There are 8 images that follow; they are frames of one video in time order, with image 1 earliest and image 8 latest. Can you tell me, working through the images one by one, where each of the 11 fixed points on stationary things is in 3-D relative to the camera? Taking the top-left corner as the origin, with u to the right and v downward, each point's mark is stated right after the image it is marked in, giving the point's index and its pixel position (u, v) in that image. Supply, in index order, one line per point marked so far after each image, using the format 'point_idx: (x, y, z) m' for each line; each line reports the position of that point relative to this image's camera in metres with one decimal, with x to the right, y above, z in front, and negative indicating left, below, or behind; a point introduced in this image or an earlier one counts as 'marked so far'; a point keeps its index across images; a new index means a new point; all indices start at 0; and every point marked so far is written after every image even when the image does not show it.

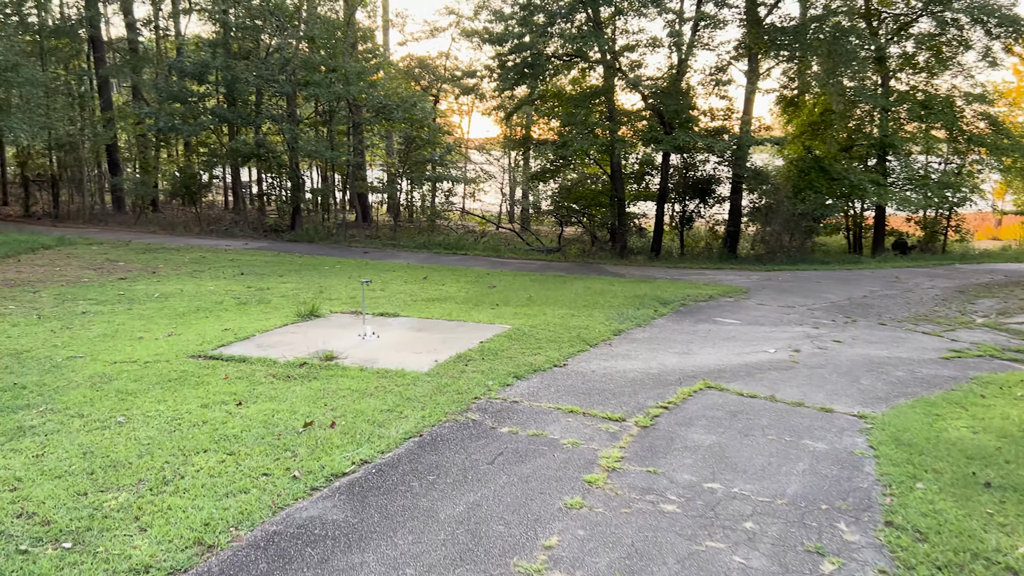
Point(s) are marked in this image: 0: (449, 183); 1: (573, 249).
0: (-1.4, +2.4, +18.7) m
1: (+1.3, +0.8, +17.4) m
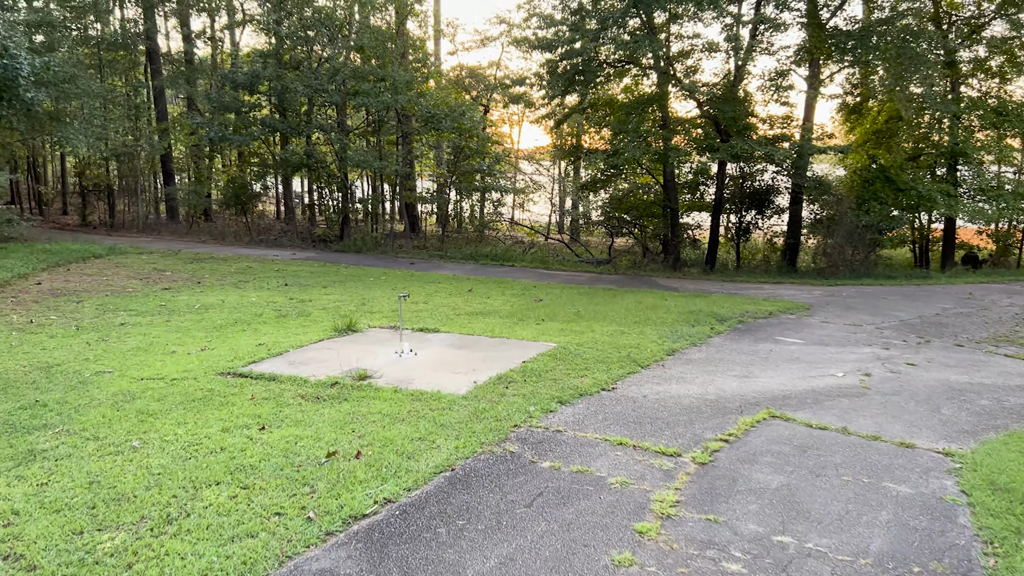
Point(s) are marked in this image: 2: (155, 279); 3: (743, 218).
0: (-0.3, +2.1, +18.4) m
1: (+2.3, +0.6, +17.0) m
2: (-5.1, +0.1, +11.6) m
3: (+4.5, +1.4, +16.1) m
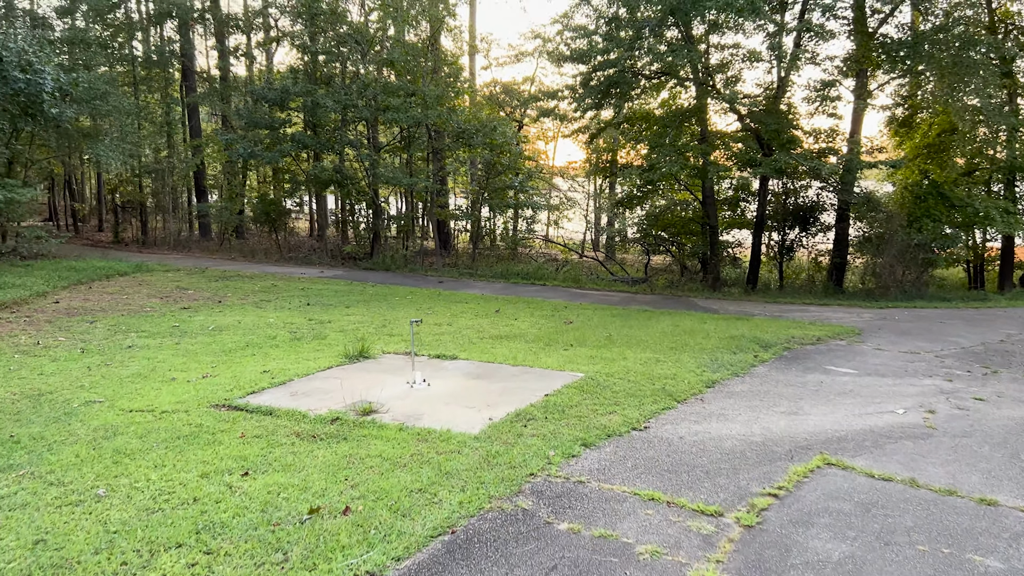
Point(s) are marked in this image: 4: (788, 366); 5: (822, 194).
0: (+0.4, +1.7, +18.0) m
1: (+3.0, +0.2, +16.3) m
2: (-4.7, -0.1, +11.3) m
3: (+5.1, +1.0, +15.4) m
4: (+2.4, -0.7, +7.1) m
5: (+5.5, +1.7, +14.7) m
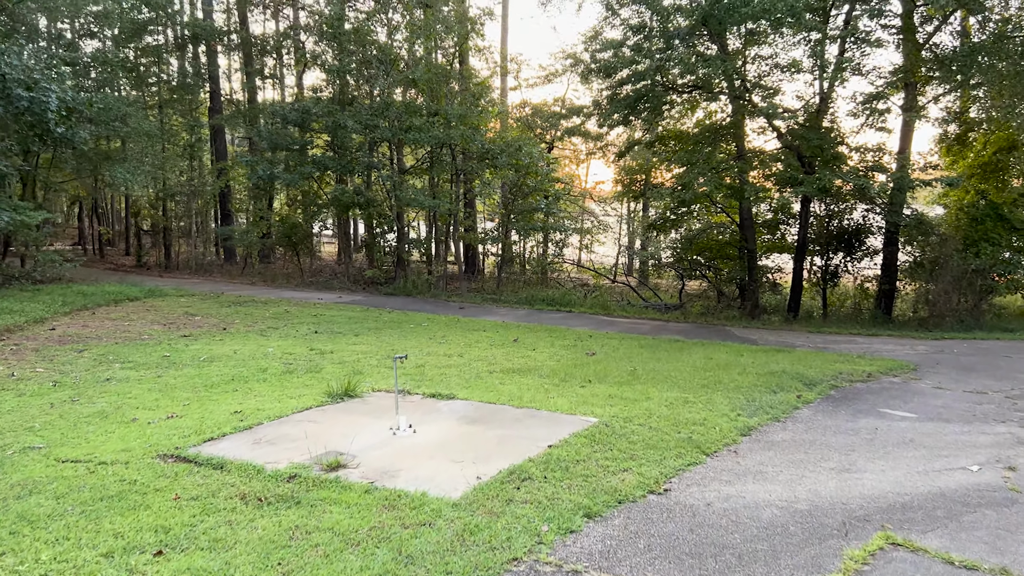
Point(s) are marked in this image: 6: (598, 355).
0: (+1.0, +1.2, +17.3) m
1: (+3.5, -0.4, +15.5) m
2: (-4.4, -0.5, +10.8) m
3: (+5.6, +0.5, +14.4) m
4: (+2.5, -0.9, +6.2) m
5: (+6.0, +1.2, +13.7) m
6: (+0.9, -0.7, +8.8) m
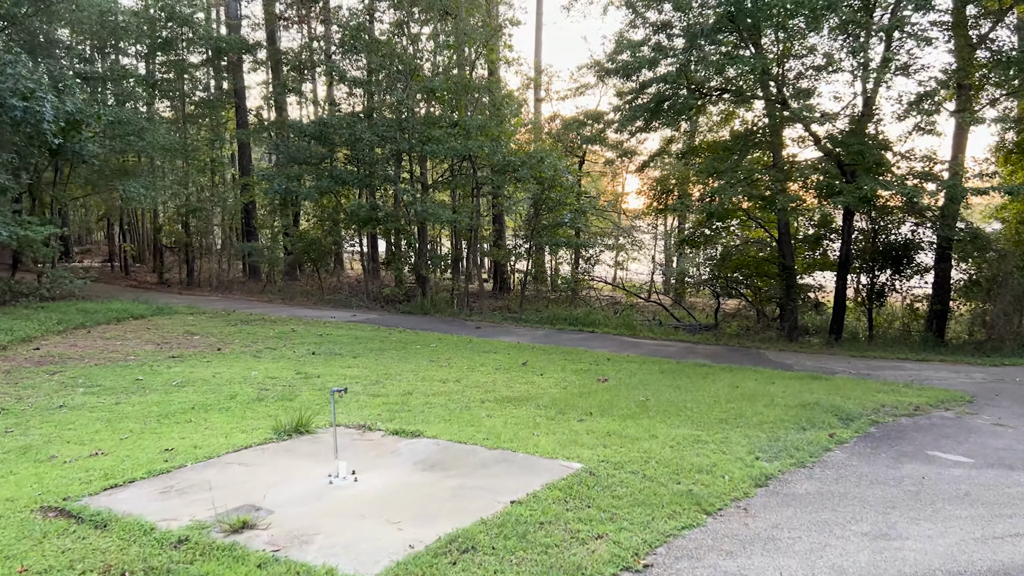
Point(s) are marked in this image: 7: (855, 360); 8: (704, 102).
0: (+1.5, +0.8, +16.5) m
1: (+3.9, -0.7, +14.5) m
2: (-4.2, -0.7, +10.2) m
3: (+5.9, +0.2, +13.3) m
4: (+2.4, -1.1, +5.3) m
5: (+6.3, +0.9, +12.7) m
6: (+1.0, -0.9, +8.0) m
7: (+4.4, -0.9, +10.4) m
8: (+2.8, +2.7, +11.9) m
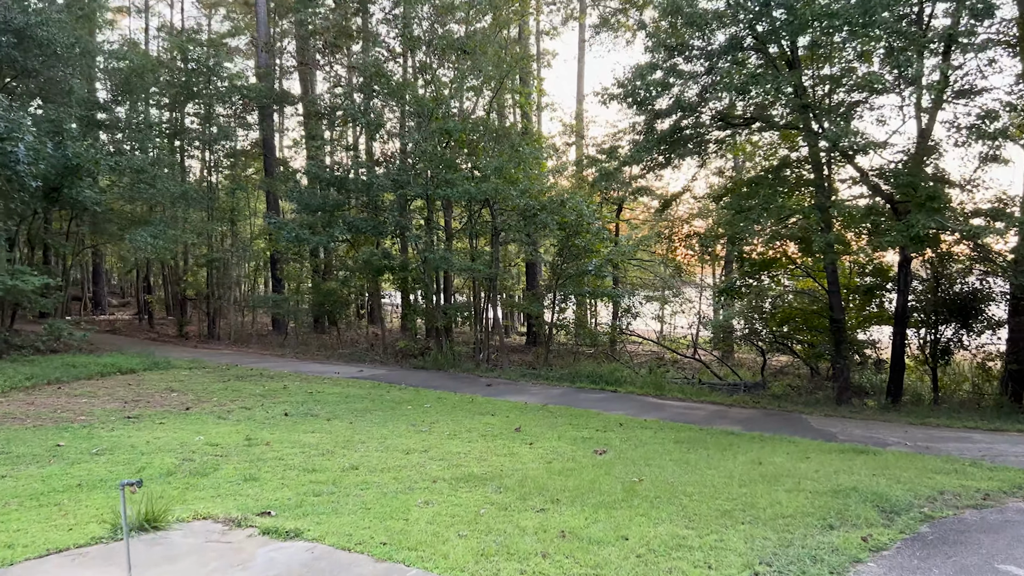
0: (+2.0, -0.2, +15.2) m
1: (+4.2, -1.6, +13.0) m
2: (-4.2, -1.3, +9.4) m
3: (+6.1, -0.6, +11.8) m
4: (+2.0, -1.3, +4.0) m
5: (+6.4, +0.1, +11.1) m
6: (+0.8, -1.4, +6.7) m
7: (+4.4, -1.5, +8.9) m
8: (+2.9, +2.0, +10.7) m
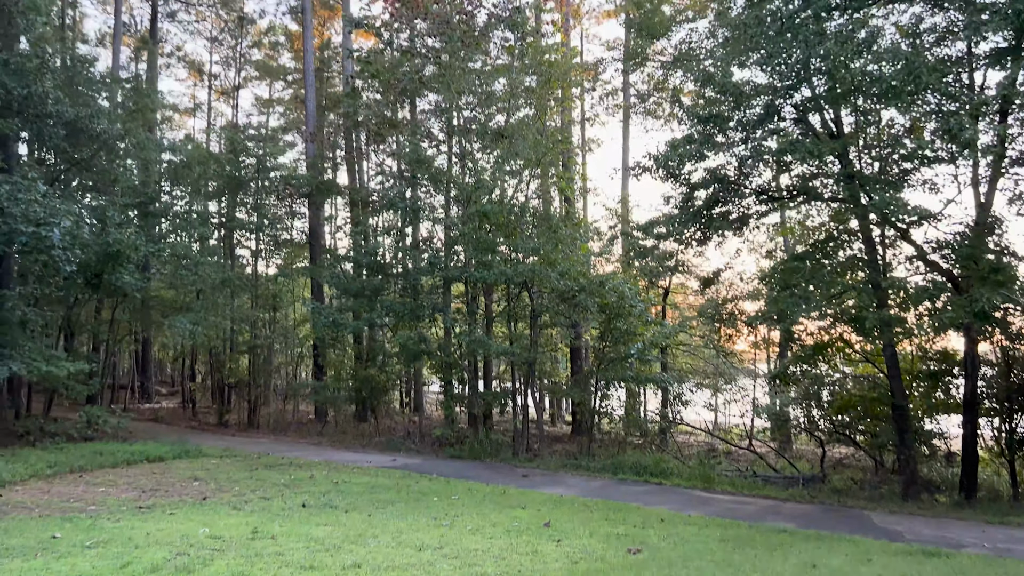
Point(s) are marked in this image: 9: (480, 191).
0: (+2.7, -1.8, +14.5) m
1: (+4.8, -2.8, +12.1) m
2: (-3.9, -2.2, +9.0) m
3: (+6.6, -1.8, +10.8) m
4: (+2.0, -1.6, +3.2) m
5: (+6.9, -0.9, +10.2) m
6: (+1.0, -2.0, +6.1) m
7: (+4.7, -2.3, +8.0) m
8: (+3.3, +0.9, +10.3) m
9: (-0.6, +1.8, +15.3) m
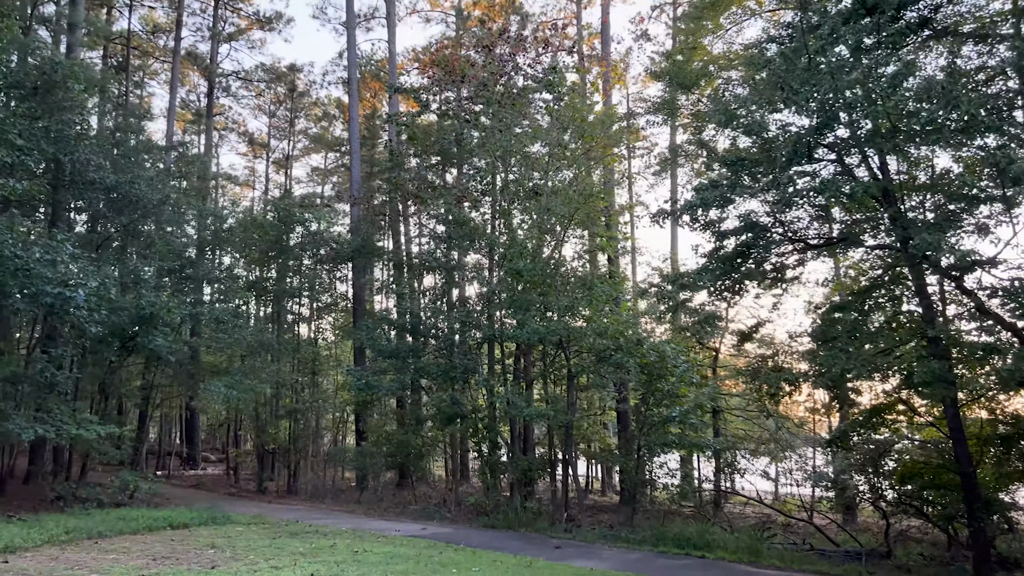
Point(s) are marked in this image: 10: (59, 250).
0: (+3.3, -2.8, +13.8) m
1: (+5.2, -3.6, +11.0) m
2: (-3.6, -2.9, +8.7) m
3: (+7.0, -2.4, +9.7) m
4: (+1.8, -1.7, +2.6) m
5: (+7.2, -1.5, +9.2) m
6: (+1.0, -2.3, +5.4) m
7: (+4.8, -2.8, +7.0) m
8: (+3.7, +0.3, +9.7) m
9: (+0.1, +0.7, +15.0) m
10: (-5.6, +0.5, +10.2) m
